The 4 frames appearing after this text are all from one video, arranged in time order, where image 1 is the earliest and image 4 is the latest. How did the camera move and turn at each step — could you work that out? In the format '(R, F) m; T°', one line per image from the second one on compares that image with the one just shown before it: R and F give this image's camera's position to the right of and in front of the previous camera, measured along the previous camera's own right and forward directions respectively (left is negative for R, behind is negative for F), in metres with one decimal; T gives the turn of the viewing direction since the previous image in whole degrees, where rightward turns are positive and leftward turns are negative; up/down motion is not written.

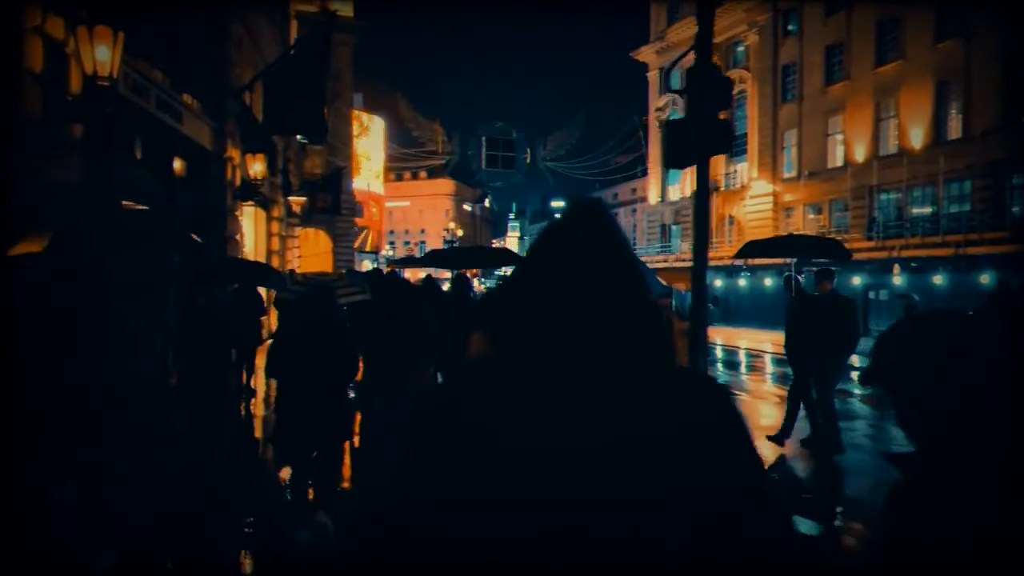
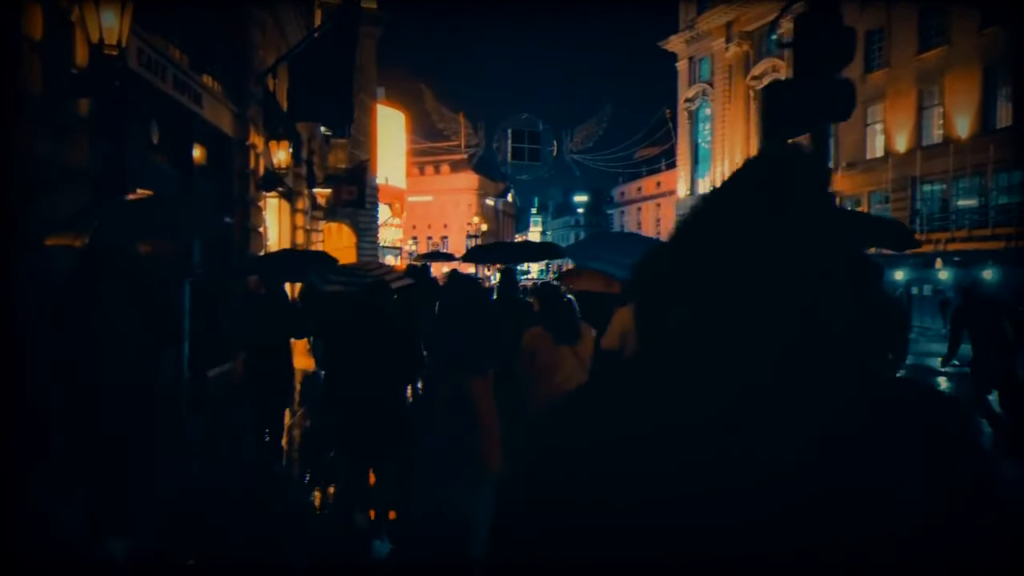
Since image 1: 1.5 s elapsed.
(-0.2, +0.5) m; -2°
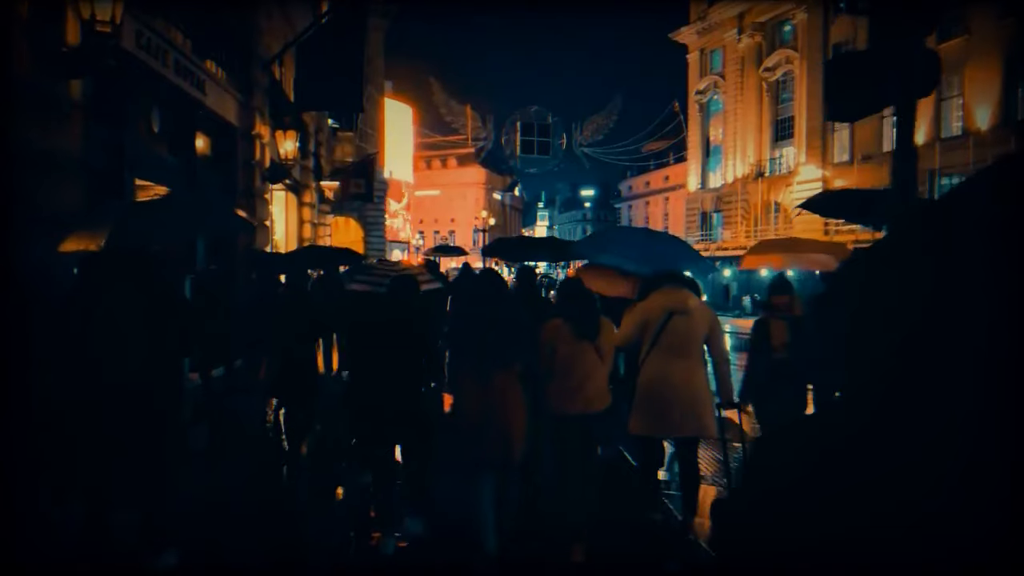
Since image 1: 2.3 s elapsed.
(-0.1, +0.3) m; -1°
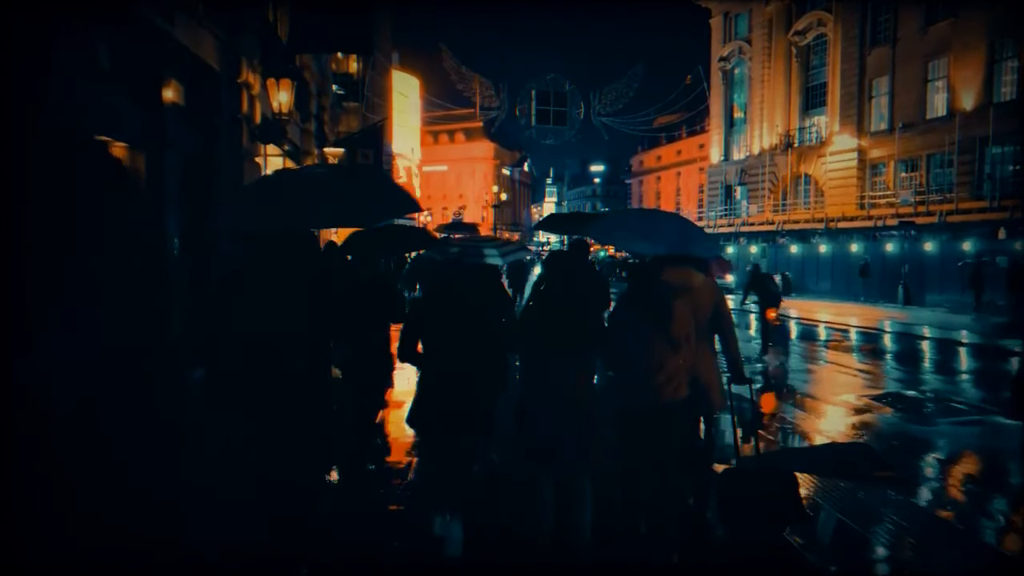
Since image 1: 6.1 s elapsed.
(-0.3, +1.3) m; 0°
